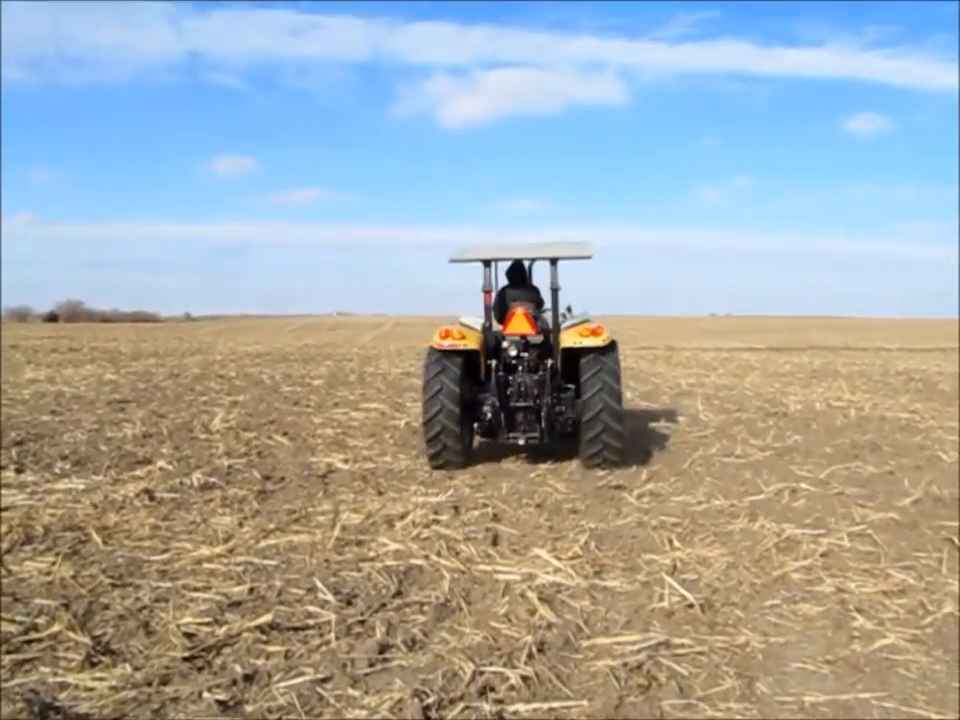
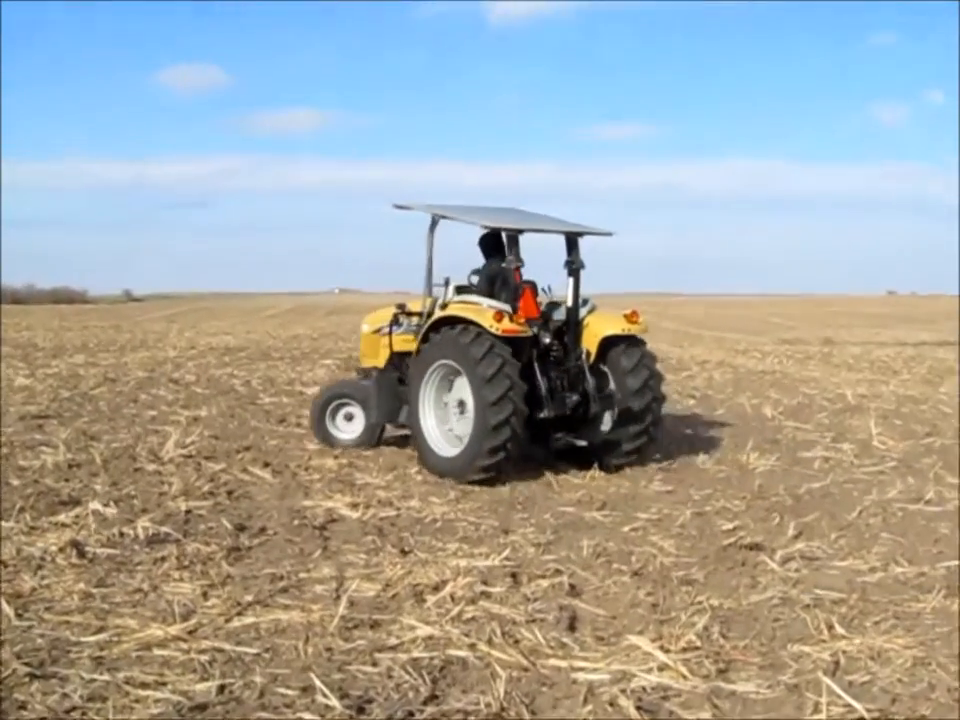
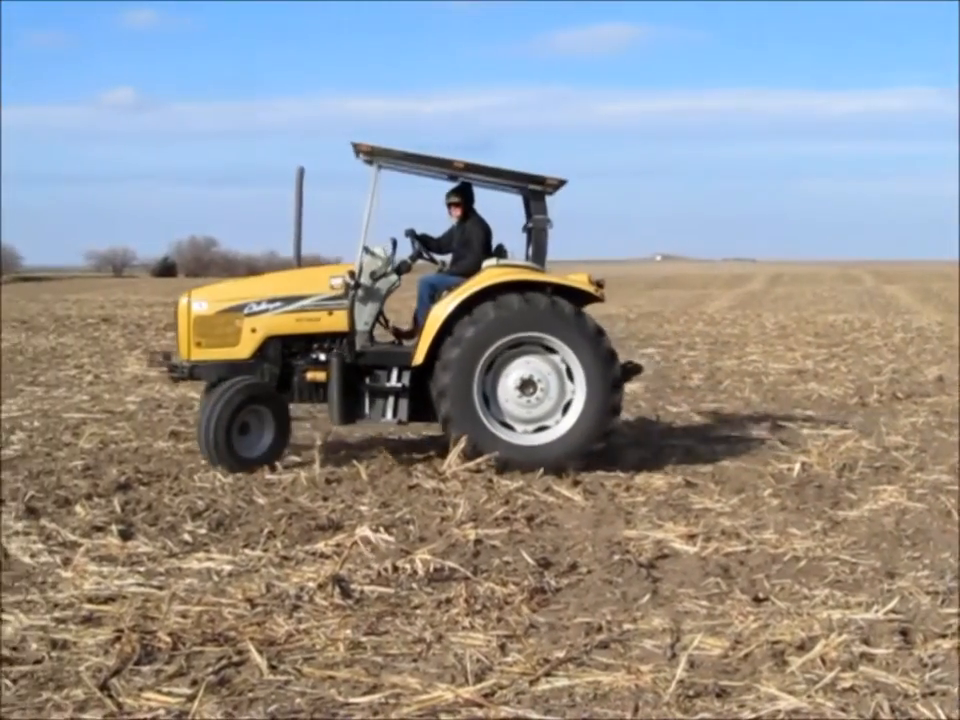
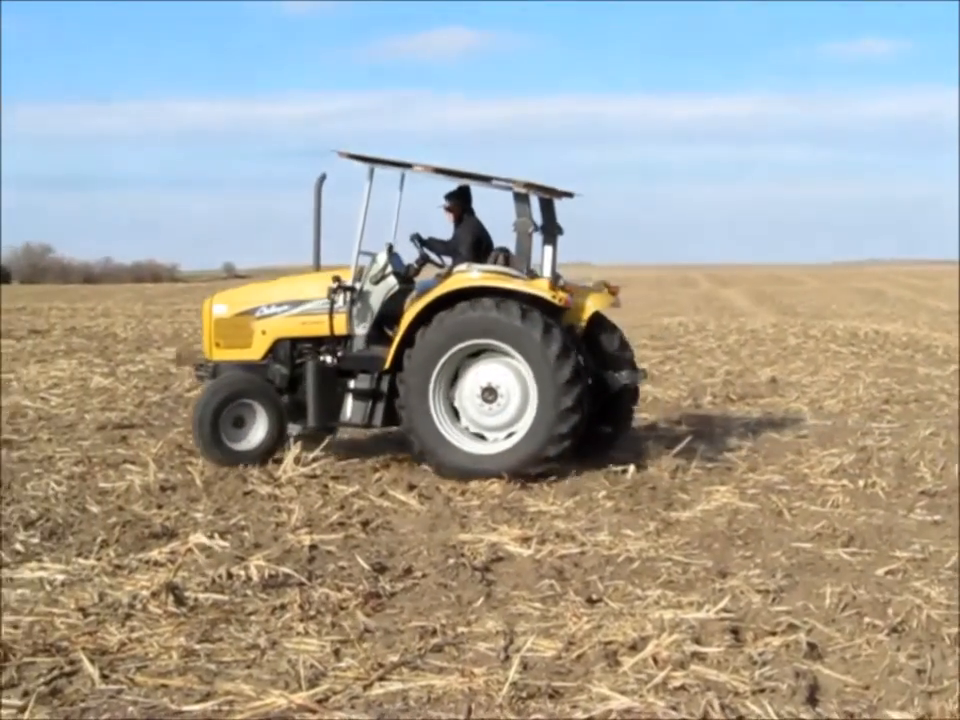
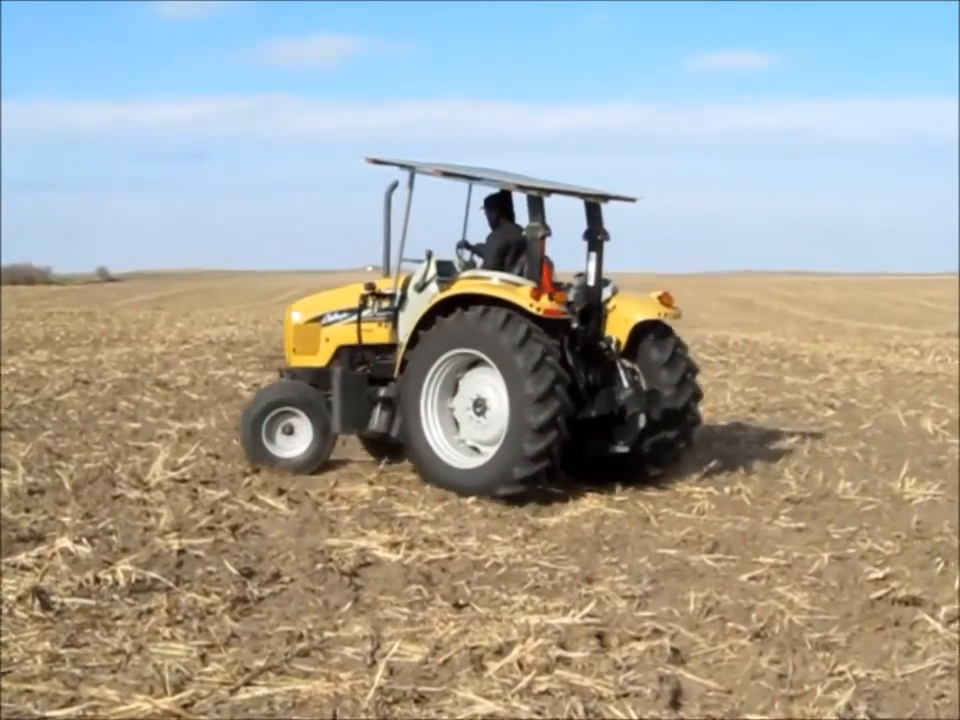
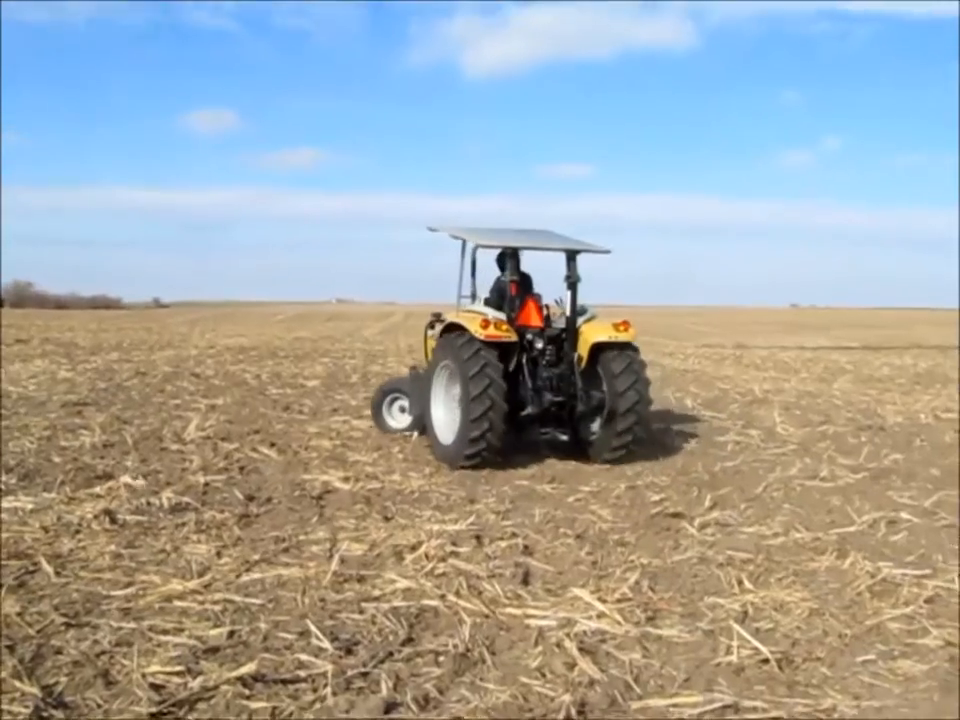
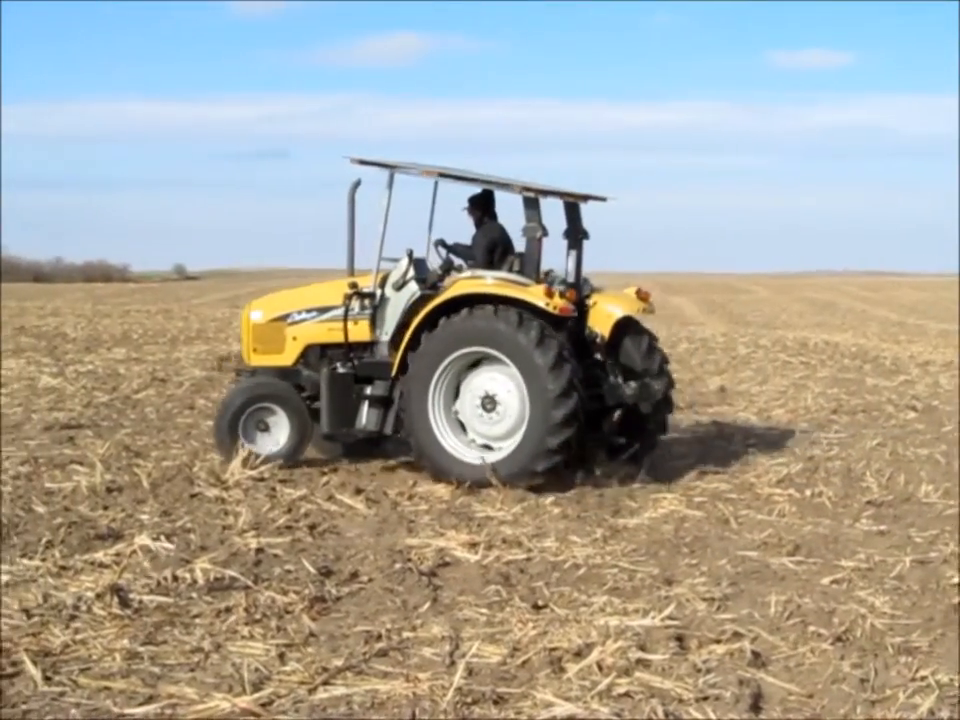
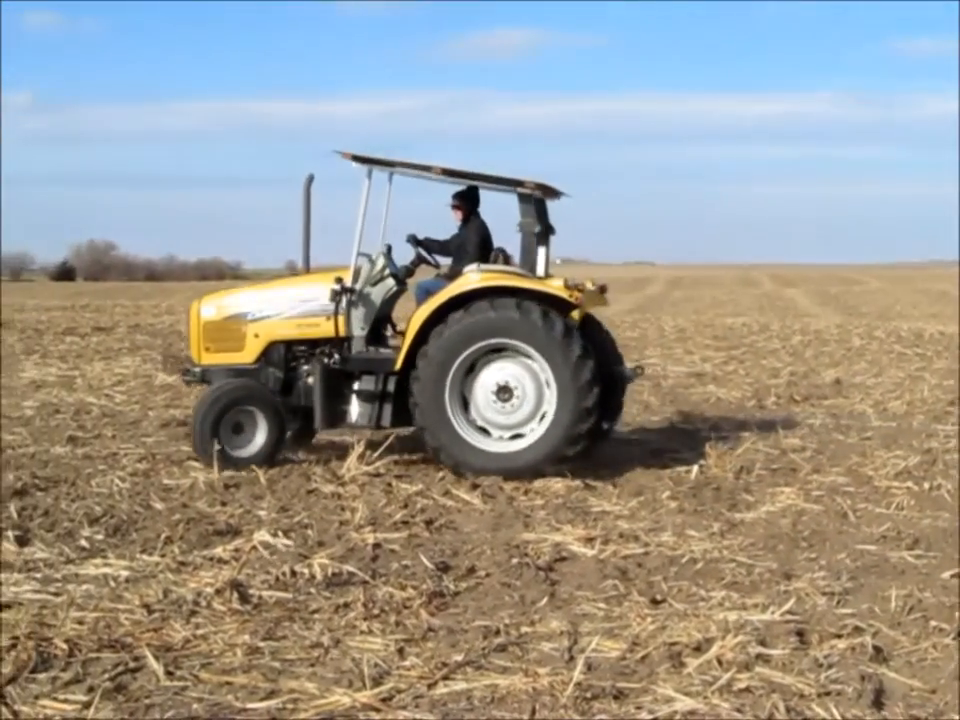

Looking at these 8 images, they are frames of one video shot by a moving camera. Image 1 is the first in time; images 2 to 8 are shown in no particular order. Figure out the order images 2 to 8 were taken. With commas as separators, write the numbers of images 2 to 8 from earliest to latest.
6, 2, 5, 7, 4, 8, 3
